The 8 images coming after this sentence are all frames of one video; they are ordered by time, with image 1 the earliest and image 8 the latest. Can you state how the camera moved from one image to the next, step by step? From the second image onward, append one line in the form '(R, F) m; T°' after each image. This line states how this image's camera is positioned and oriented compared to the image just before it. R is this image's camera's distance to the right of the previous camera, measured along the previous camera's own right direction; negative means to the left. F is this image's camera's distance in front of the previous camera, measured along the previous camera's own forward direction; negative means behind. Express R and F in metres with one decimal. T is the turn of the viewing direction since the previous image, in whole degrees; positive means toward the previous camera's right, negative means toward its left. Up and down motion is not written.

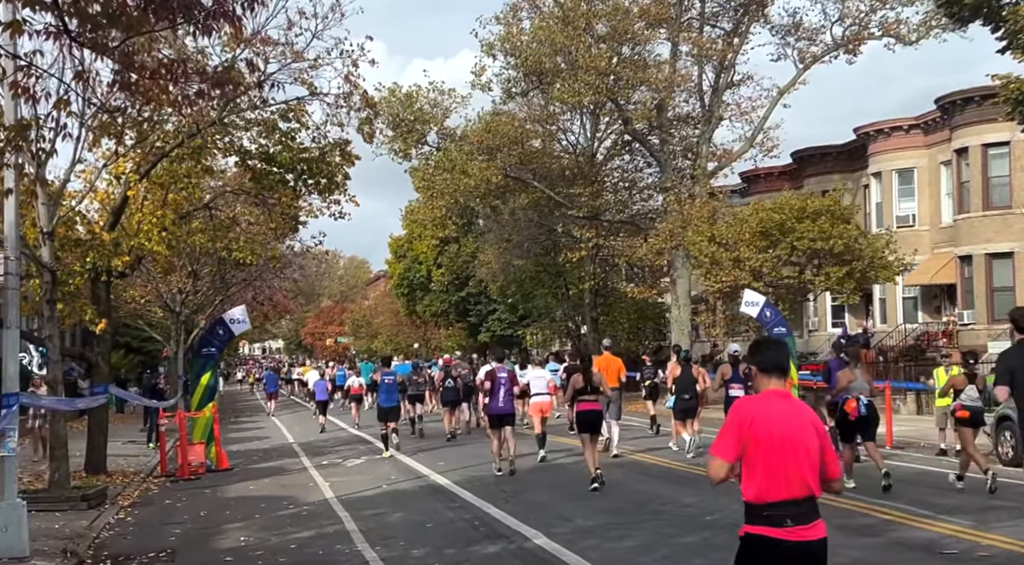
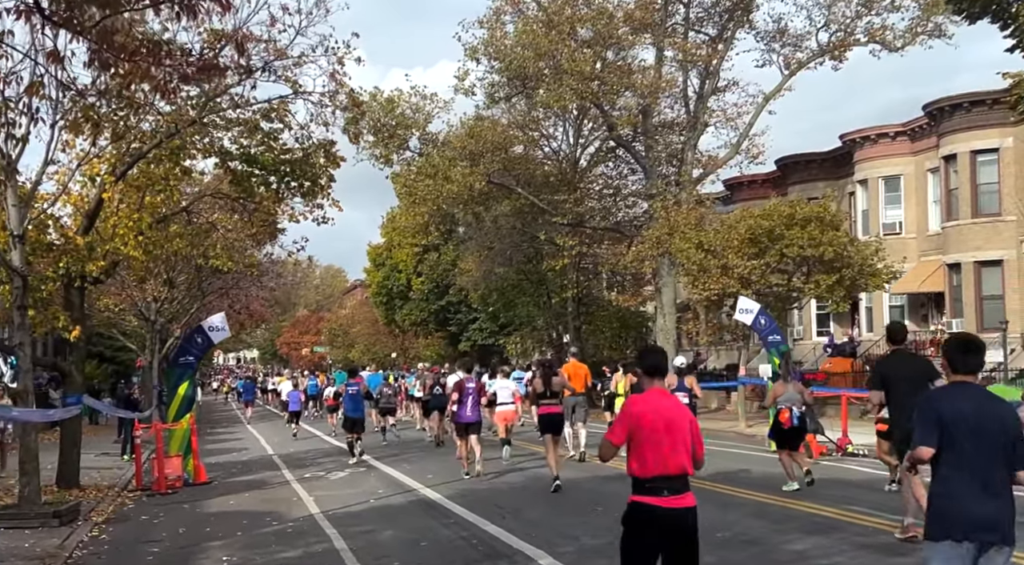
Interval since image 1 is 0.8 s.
(-0.2, +0.5) m; +1°
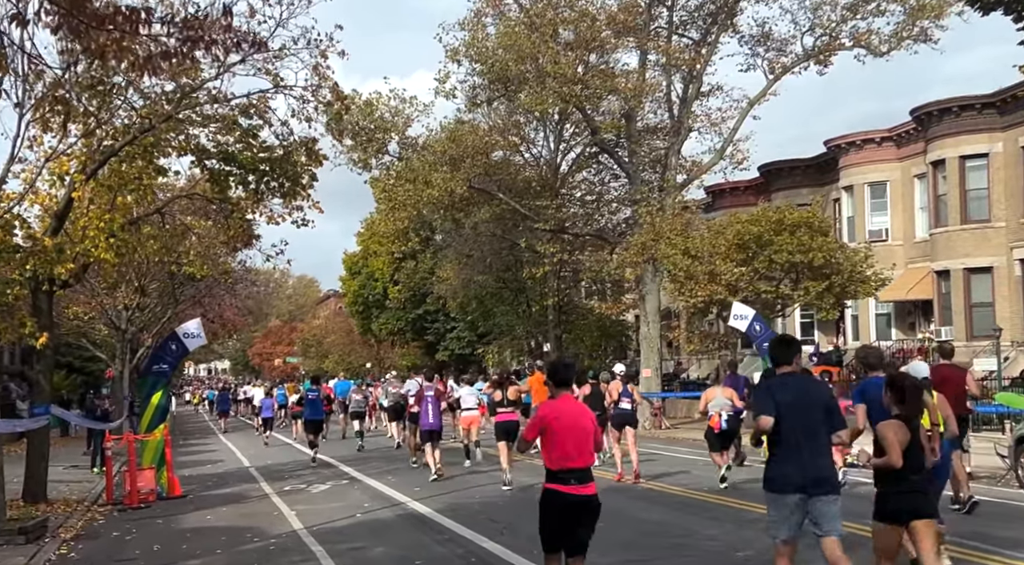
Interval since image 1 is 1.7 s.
(-0.3, +0.6) m; +2°
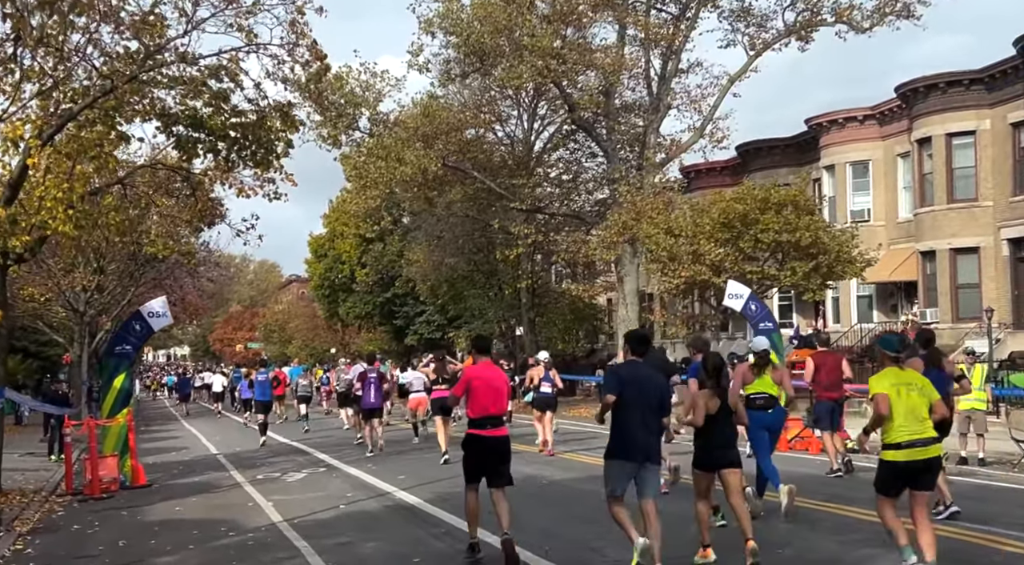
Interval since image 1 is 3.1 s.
(-0.4, +0.8) m; +2°
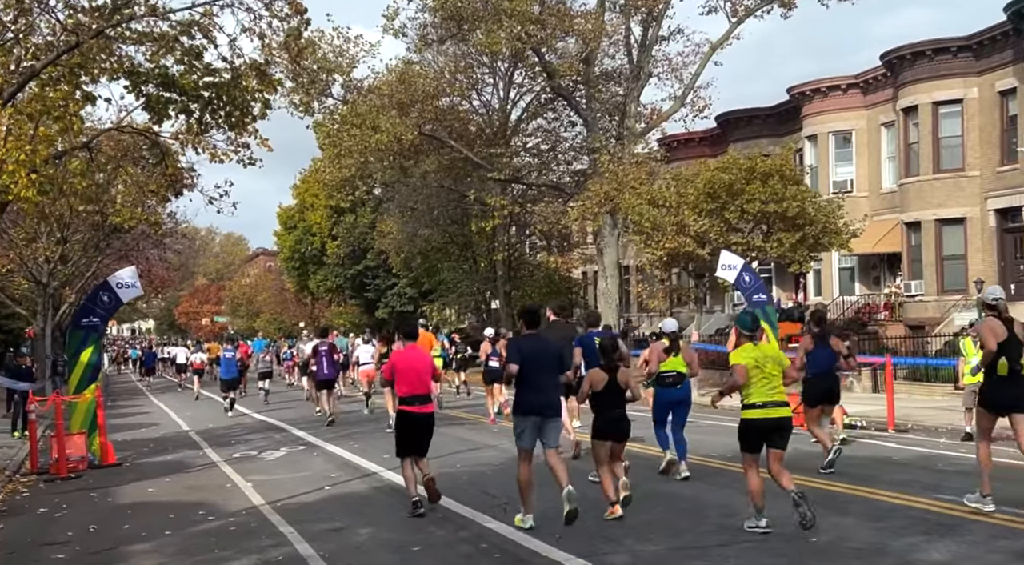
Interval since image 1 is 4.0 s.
(-0.3, +0.6) m; +2°
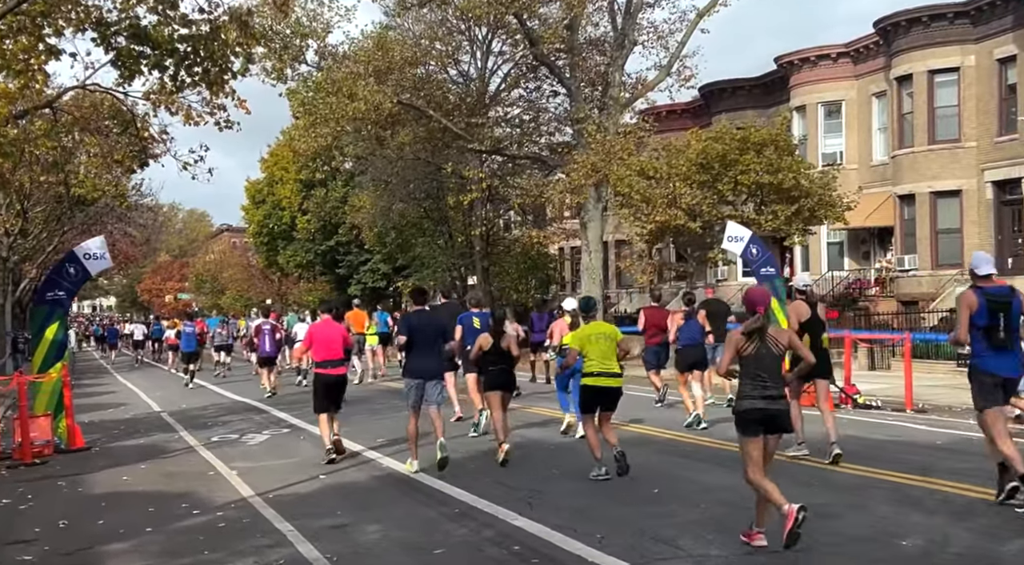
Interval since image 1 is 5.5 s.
(-0.5, +0.8) m; +2°
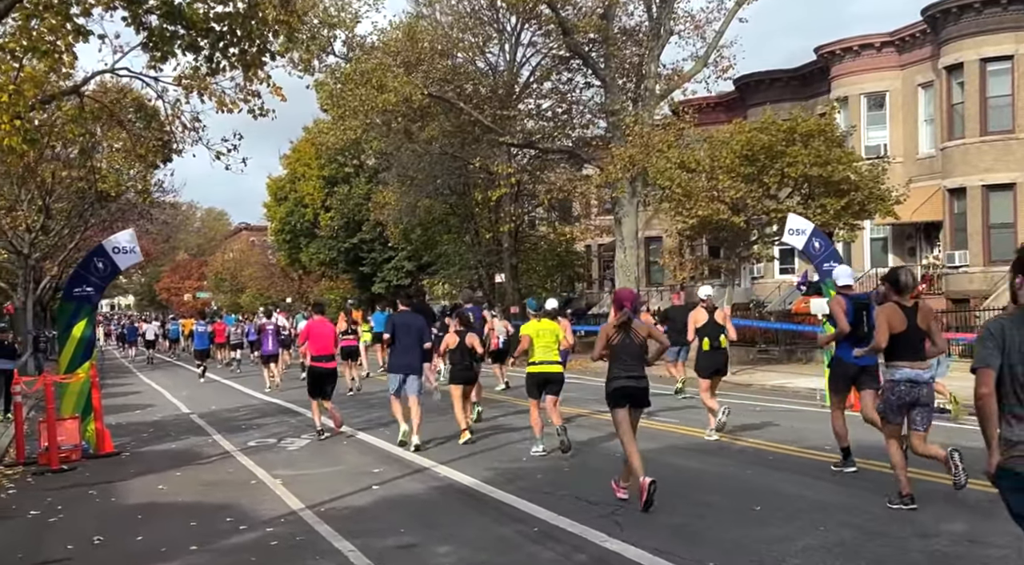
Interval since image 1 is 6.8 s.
(-0.5, +0.8) m; -1°
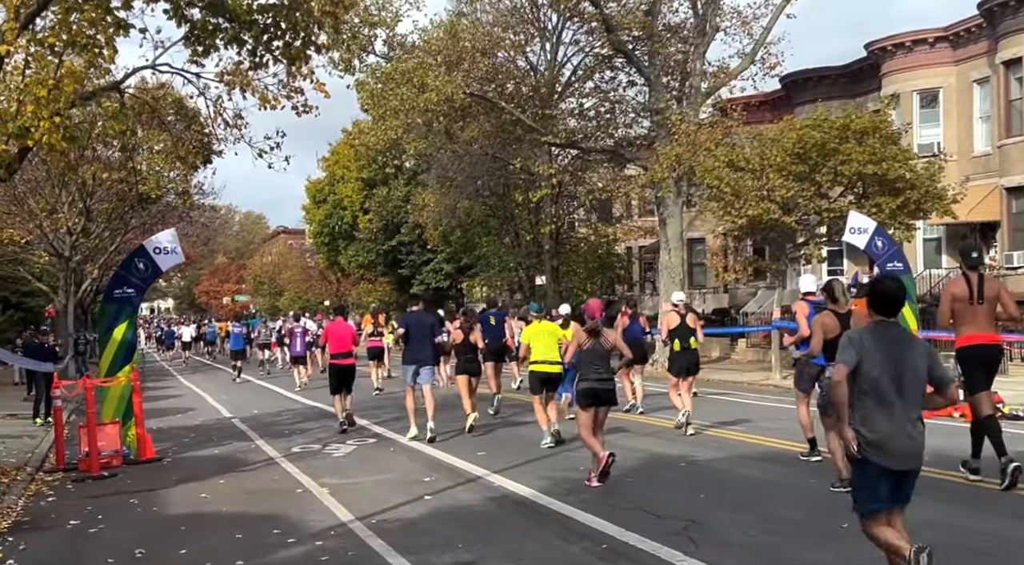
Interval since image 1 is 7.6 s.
(-0.2, +0.4) m; -2°
